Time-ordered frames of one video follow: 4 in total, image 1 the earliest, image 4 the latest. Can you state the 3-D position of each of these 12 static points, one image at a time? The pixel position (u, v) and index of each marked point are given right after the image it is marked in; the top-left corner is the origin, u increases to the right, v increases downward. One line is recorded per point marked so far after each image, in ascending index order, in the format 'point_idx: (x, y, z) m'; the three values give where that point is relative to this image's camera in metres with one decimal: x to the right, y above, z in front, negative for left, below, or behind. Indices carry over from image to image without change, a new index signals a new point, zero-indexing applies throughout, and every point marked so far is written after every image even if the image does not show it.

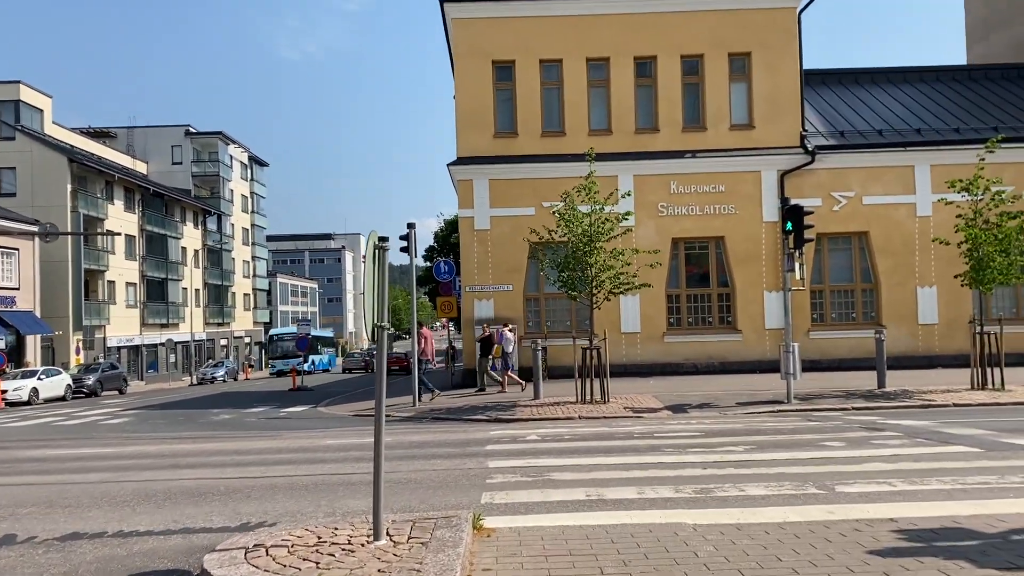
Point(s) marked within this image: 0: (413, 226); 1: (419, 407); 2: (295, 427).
0: (-2.1, +1.3, +18.2) m
1: (-1.9, -2.5, +18.2) m
2: (-3.9, -2.5, +16.0) m
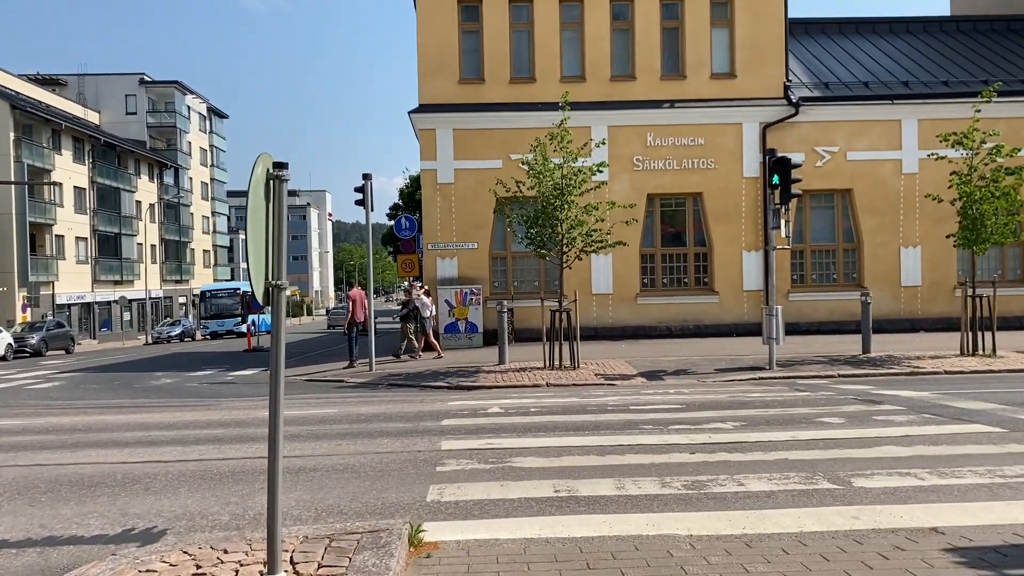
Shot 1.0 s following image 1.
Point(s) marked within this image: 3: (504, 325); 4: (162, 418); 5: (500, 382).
0: (-2.7, +2.1, +16.8) m
1: (-2.6, -1.6, +16.9) m
2: (-4.6, -1.8, +14.7) m
3: (-0.1, -0.7, +16.6) m
4: (-4.4, -1.6, +11.0) m
5: (-0.2, -1.5, +14.2) m
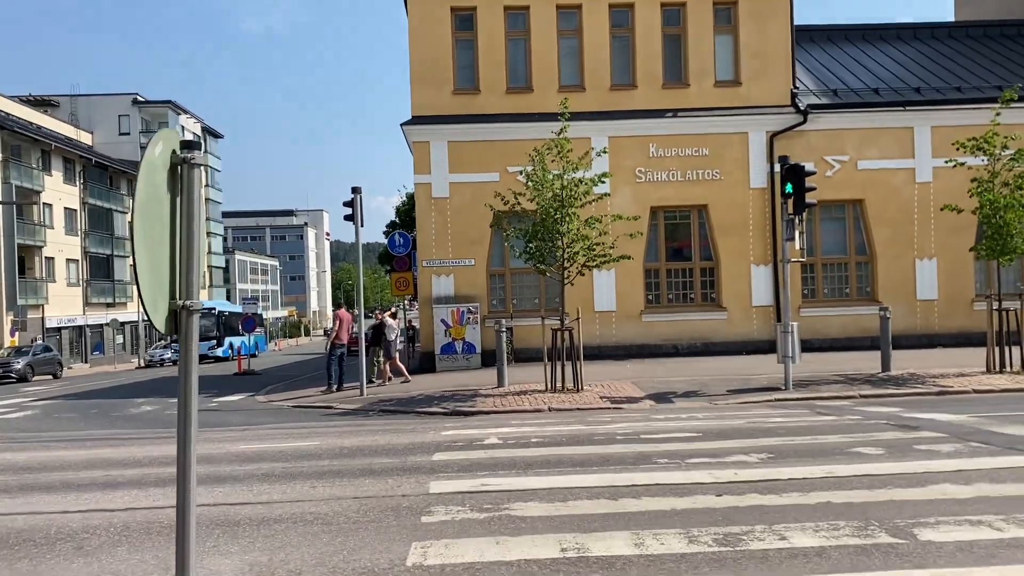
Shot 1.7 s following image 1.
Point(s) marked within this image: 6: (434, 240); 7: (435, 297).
0: (-2.8, +1.8, +15.9) m
1: (-2.6, -2.0, +16.0) m
2: (-4.6, -2.1, +13.8) m
3: (-0.2, -1.0, +15.7) m
4: (-4.4, -1.9, +10.0) m
5: (-0.2, -1.8, +13.3) m
6: (-1.8, +1.1, +19.9) m
7: (-1.8, -0.2, +19.8) m
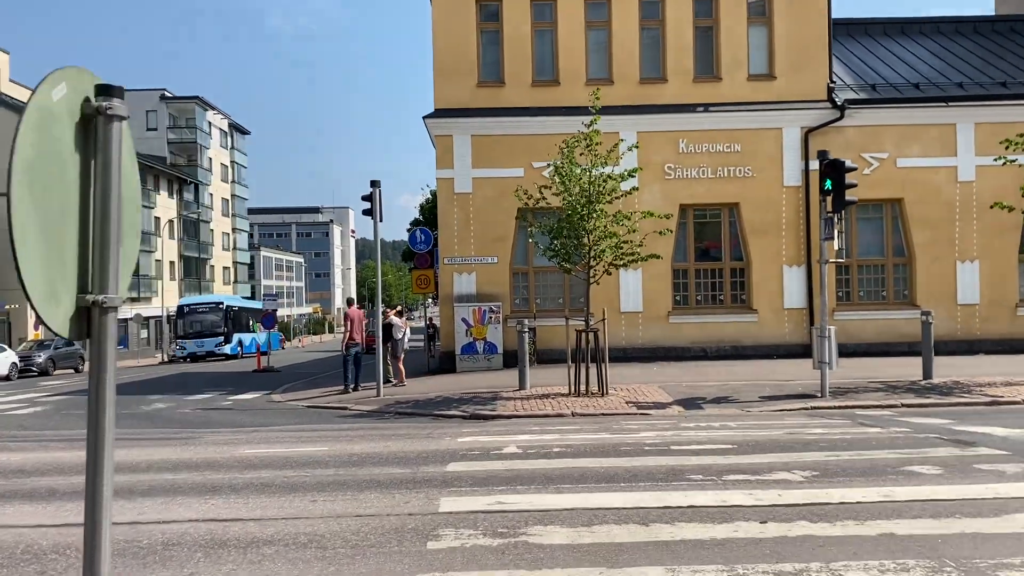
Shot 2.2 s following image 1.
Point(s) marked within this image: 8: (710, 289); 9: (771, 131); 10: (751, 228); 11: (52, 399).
0: (-2.4, +1.8, +15.3) m
1: (-2.2, -1.9, +15.4) m
2: (-4.3, -2.0, +13.3) m
3: (+0.2, -1.0, +15.0) m
4: (-4.2, -1.8, +9.5) m
5: (+0.1, -1.8, +12.7) m
6: (-1.2, +1.1, +19.3) m
7: (-1.3, -0.2, +19.2) m
8: (+4.5, 0.0, +19.8) m
9: (+5.8, +3.5, +19.6) m
10: (+5.3, +1.3, +19.5) m
11: (-9.7, -2.3, +18.5) m
